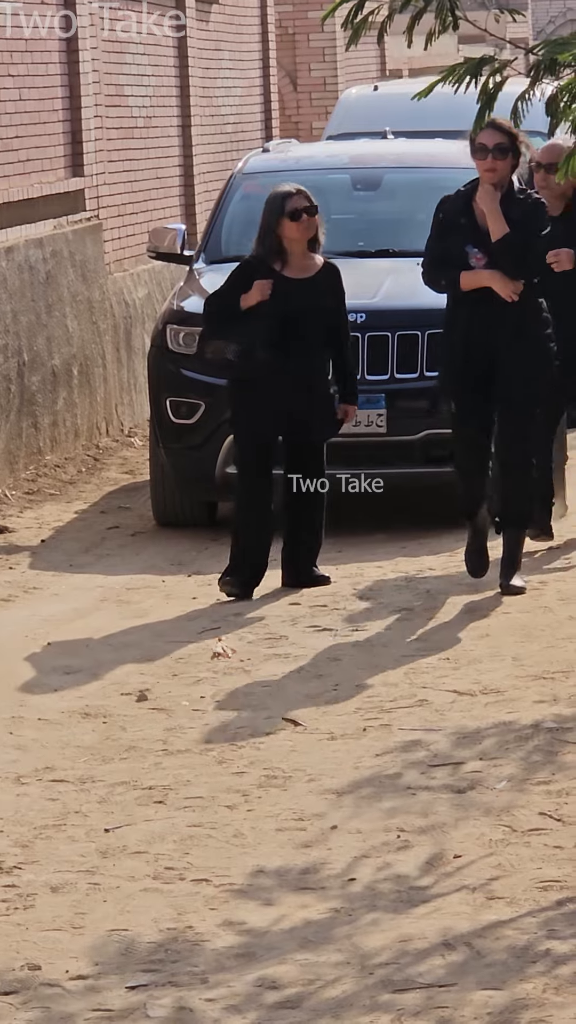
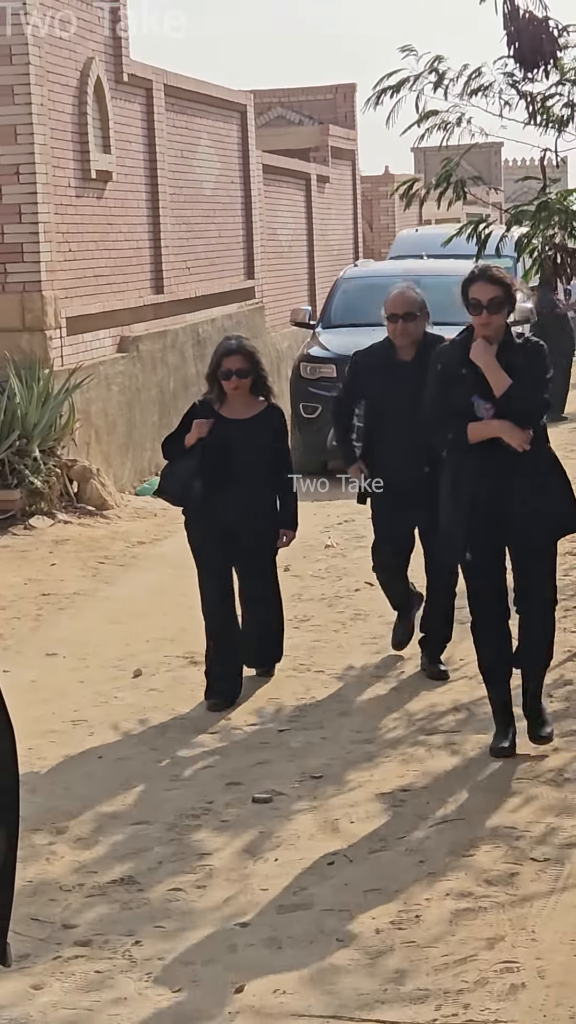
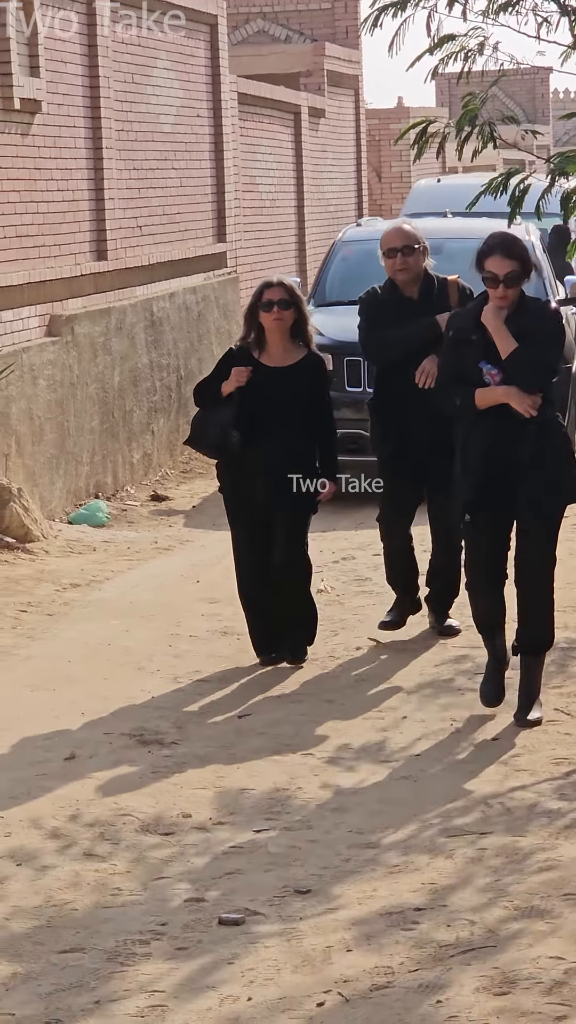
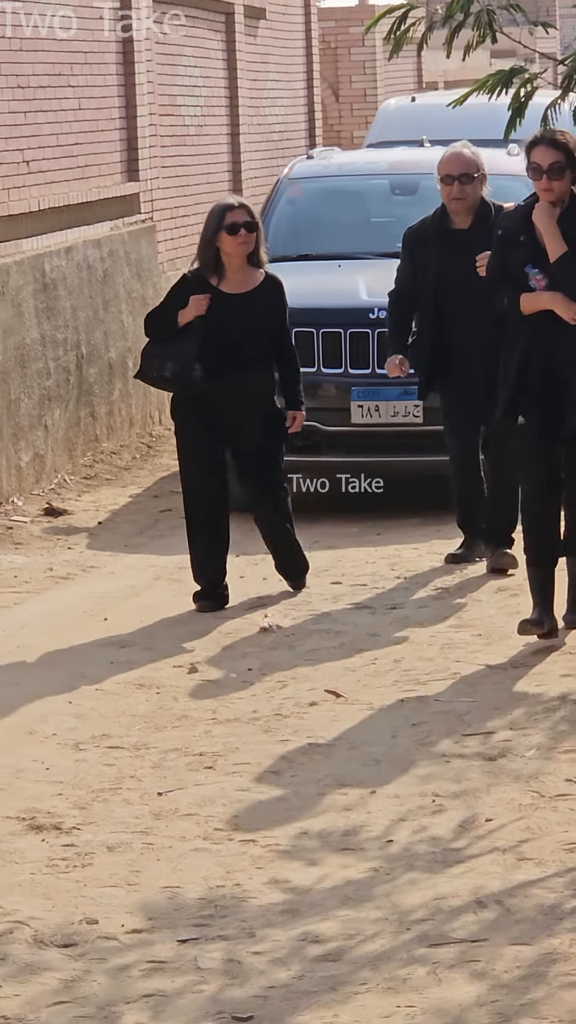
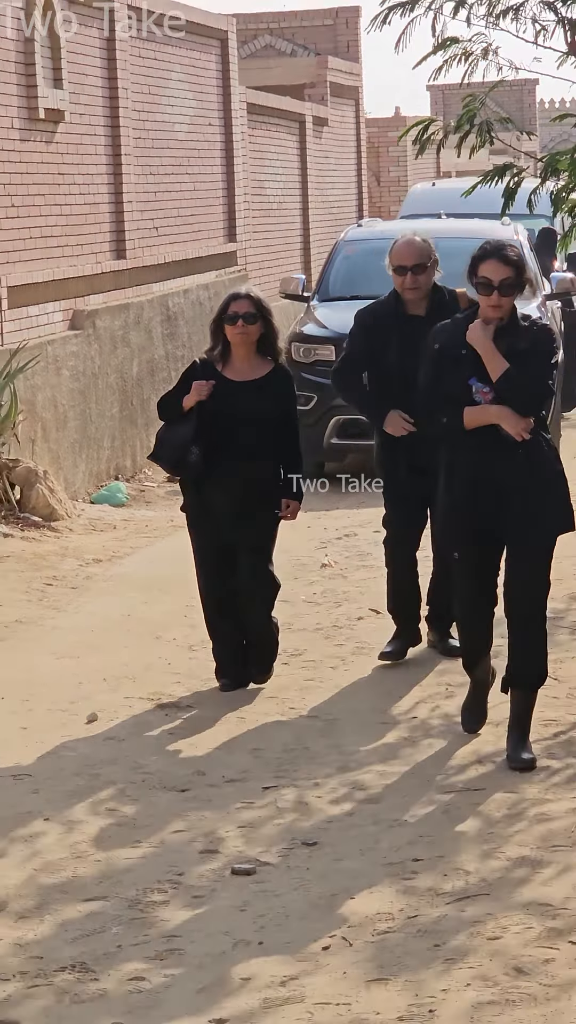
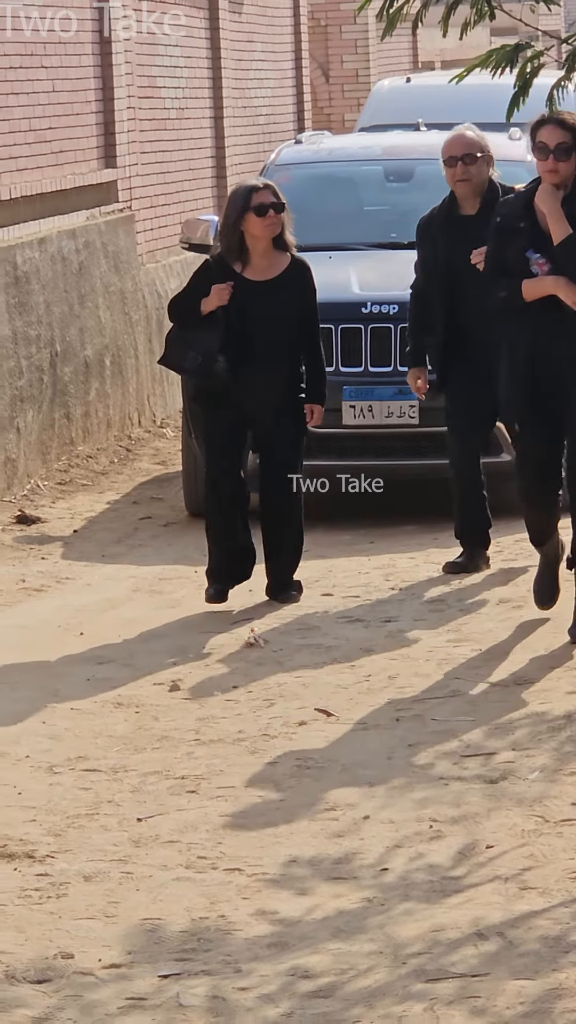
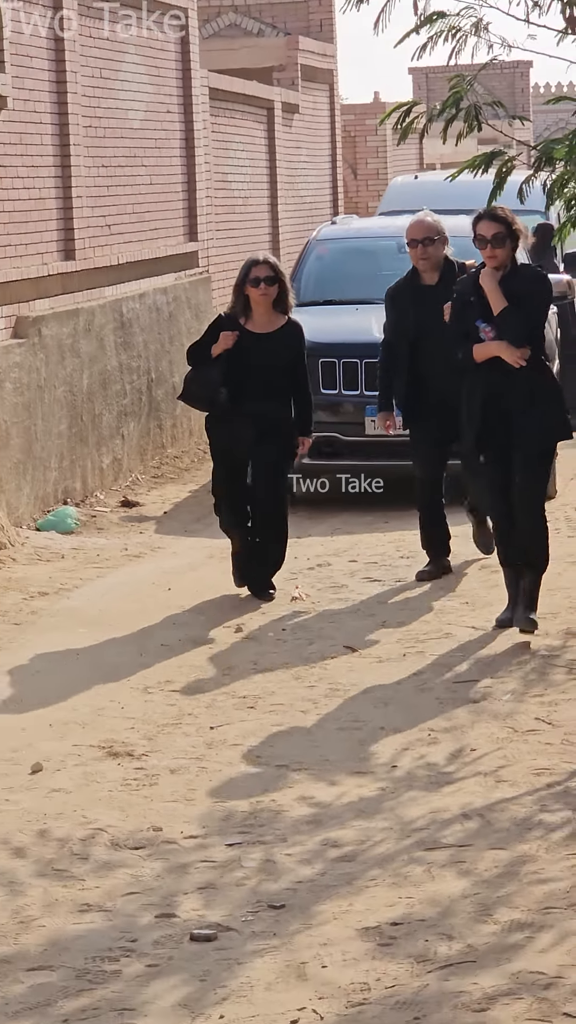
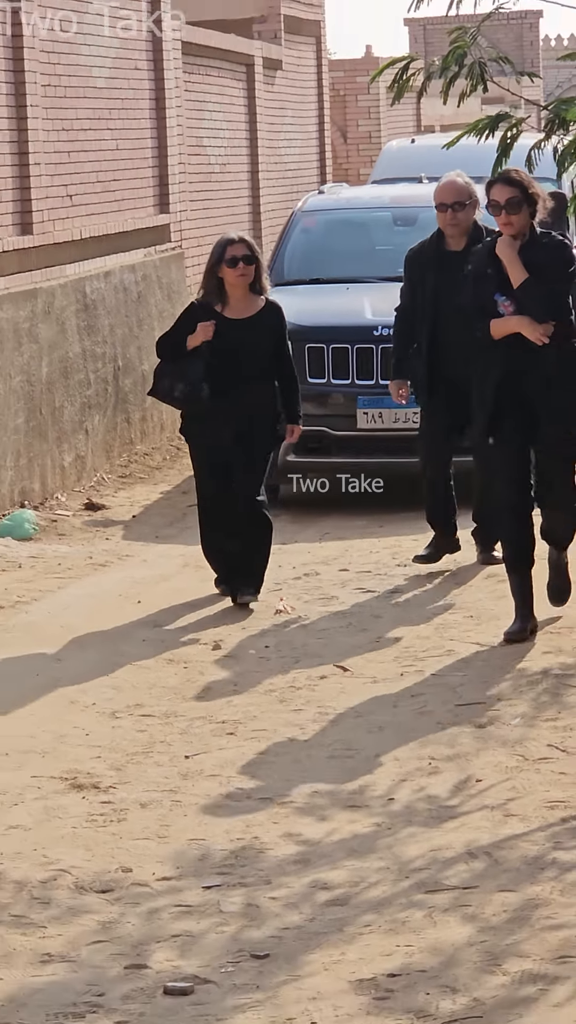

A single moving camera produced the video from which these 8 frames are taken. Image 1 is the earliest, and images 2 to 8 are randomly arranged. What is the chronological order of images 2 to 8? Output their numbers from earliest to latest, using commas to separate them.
6, 4, 8, 7, 3, 5, 2
